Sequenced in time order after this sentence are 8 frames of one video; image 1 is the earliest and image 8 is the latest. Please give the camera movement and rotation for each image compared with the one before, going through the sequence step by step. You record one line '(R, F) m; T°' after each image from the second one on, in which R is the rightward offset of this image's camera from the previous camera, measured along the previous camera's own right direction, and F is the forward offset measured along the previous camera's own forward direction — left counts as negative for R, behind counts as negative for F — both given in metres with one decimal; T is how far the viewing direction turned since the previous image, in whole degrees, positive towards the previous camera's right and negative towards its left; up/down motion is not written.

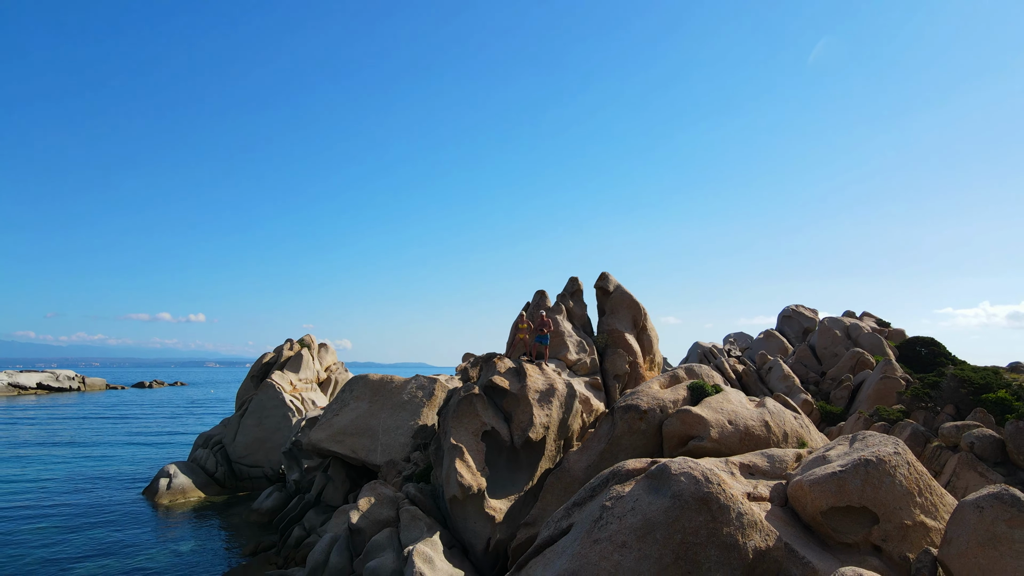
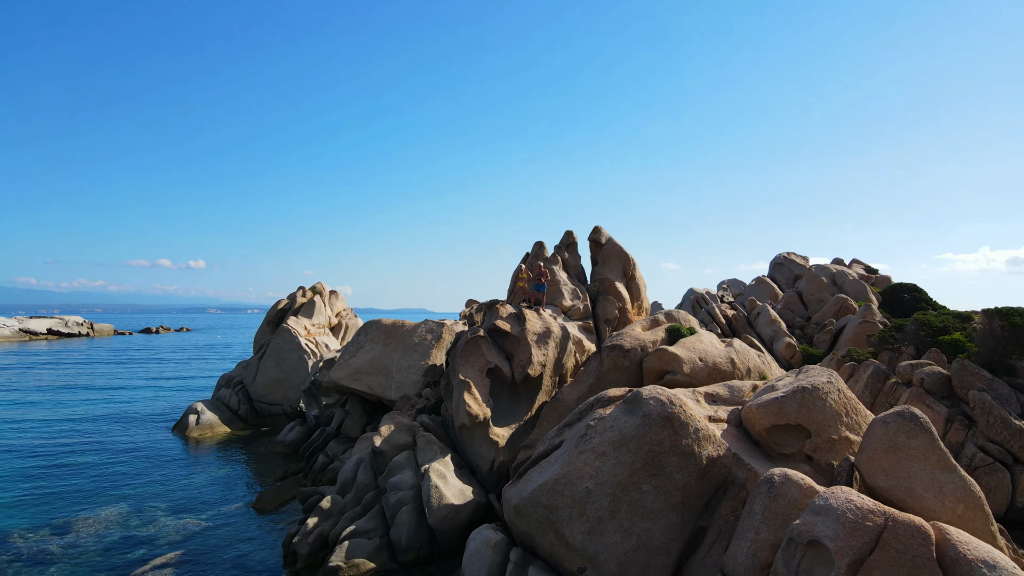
(0.0, -2.7) m; 0°
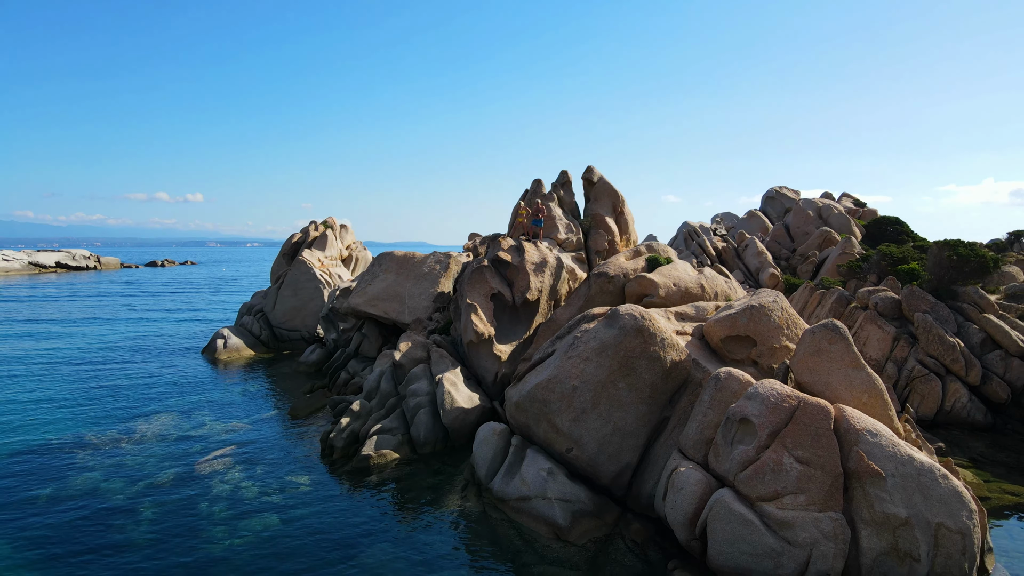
(0.0, -3.3) m; 0°
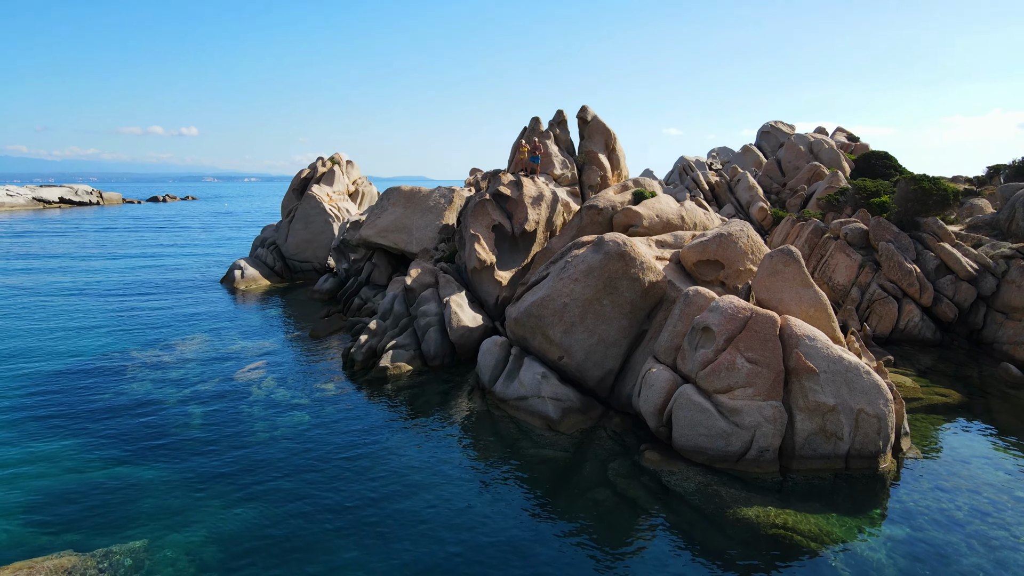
(0.0, -2.8) m; 0°
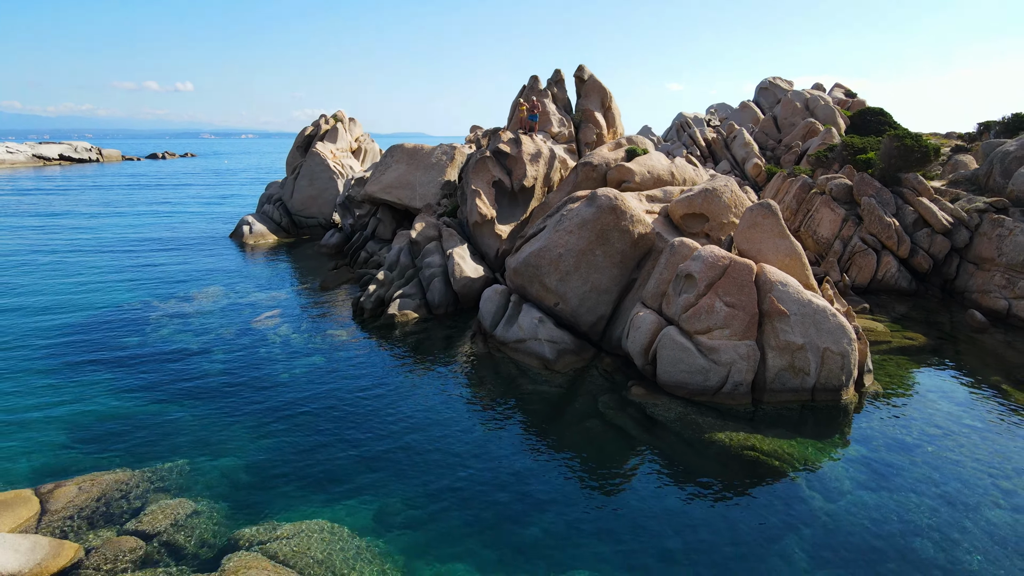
(0.0, -1.7) m; 0°
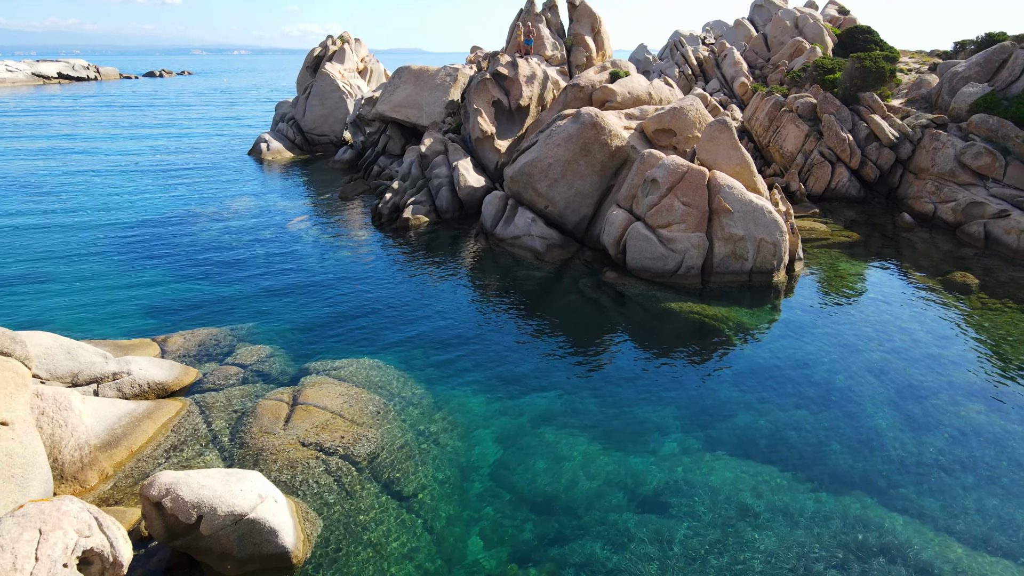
(+0.1, -4.6) m; 0°
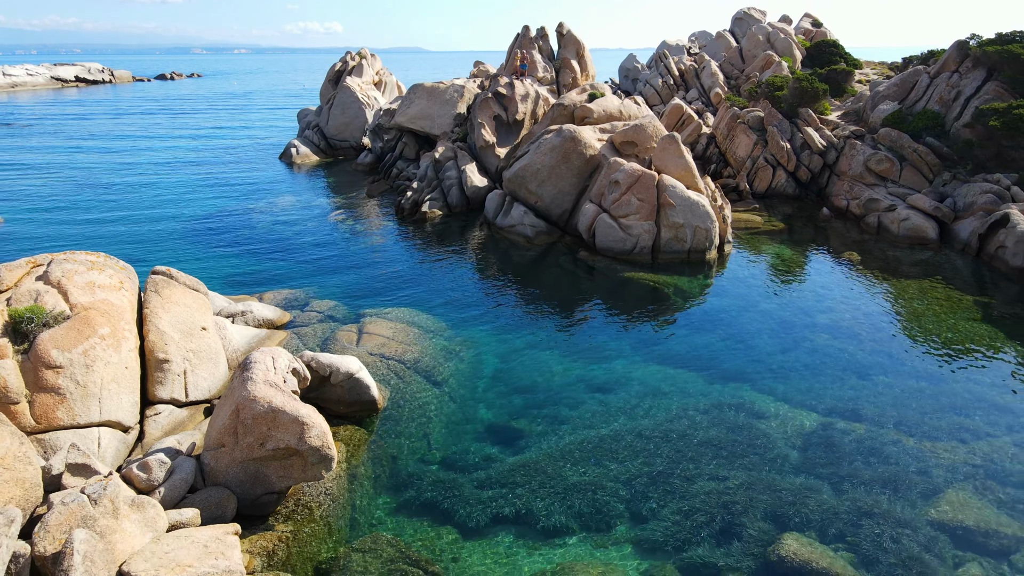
(+0.1, -7.6) m; 0°
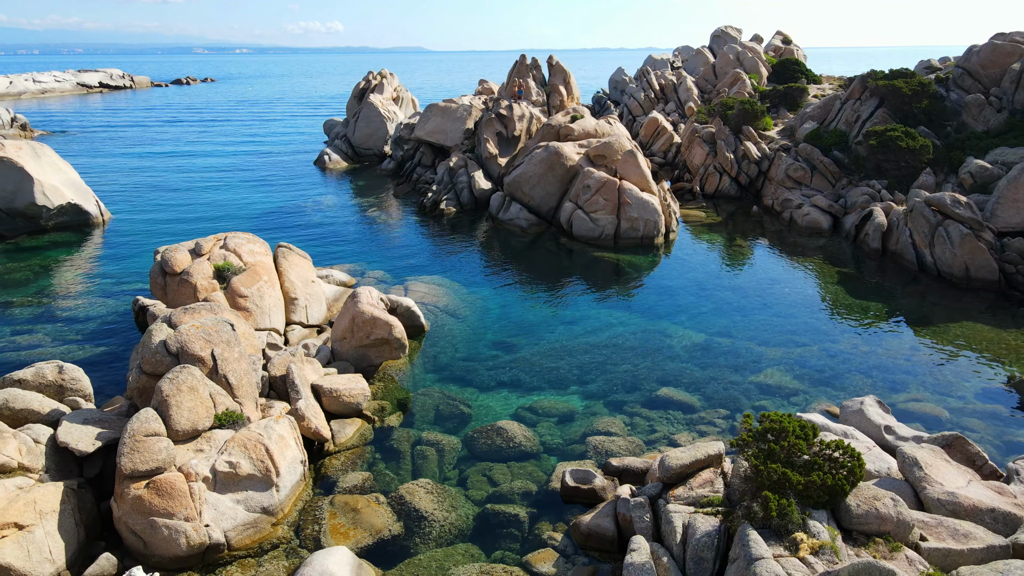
(+0.1, -10.8) m; 0°
